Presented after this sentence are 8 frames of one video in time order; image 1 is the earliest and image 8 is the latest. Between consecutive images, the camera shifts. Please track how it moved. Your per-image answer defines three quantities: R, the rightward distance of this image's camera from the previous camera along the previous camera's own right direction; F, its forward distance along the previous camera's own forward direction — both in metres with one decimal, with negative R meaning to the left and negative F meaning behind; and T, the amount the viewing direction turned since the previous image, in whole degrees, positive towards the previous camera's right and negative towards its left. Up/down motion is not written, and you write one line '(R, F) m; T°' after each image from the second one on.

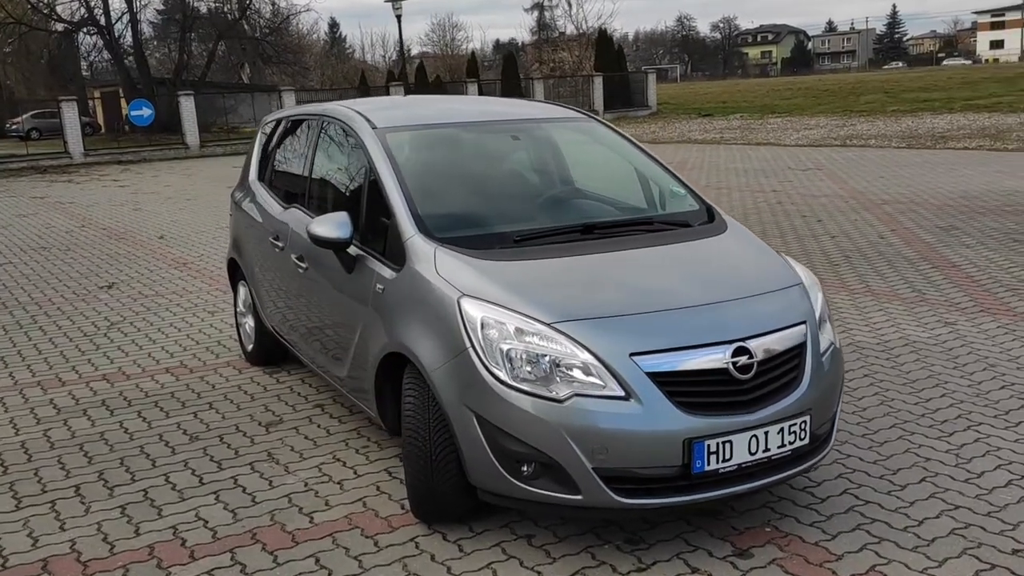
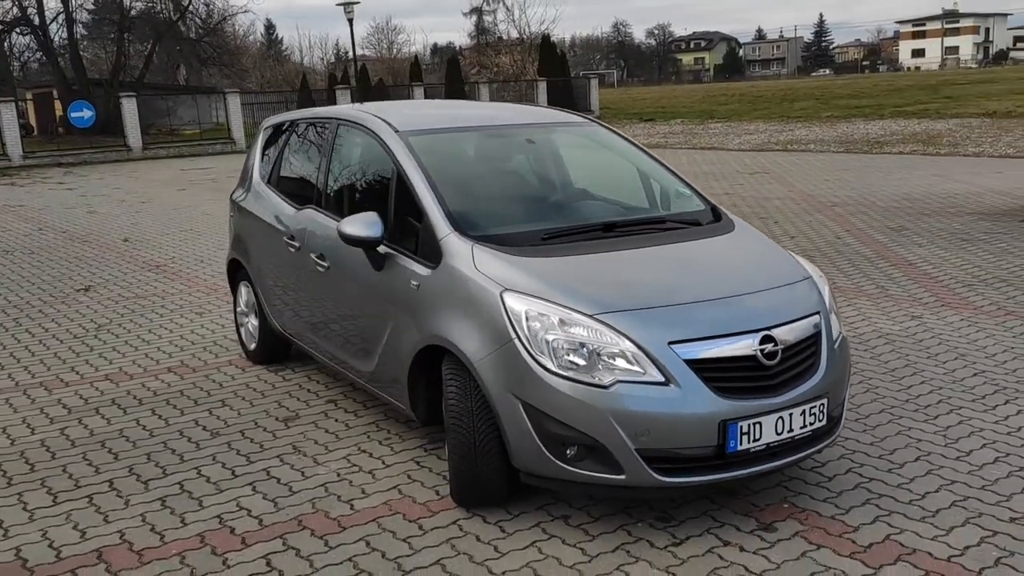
(-0.4, -0.2) m; +4°
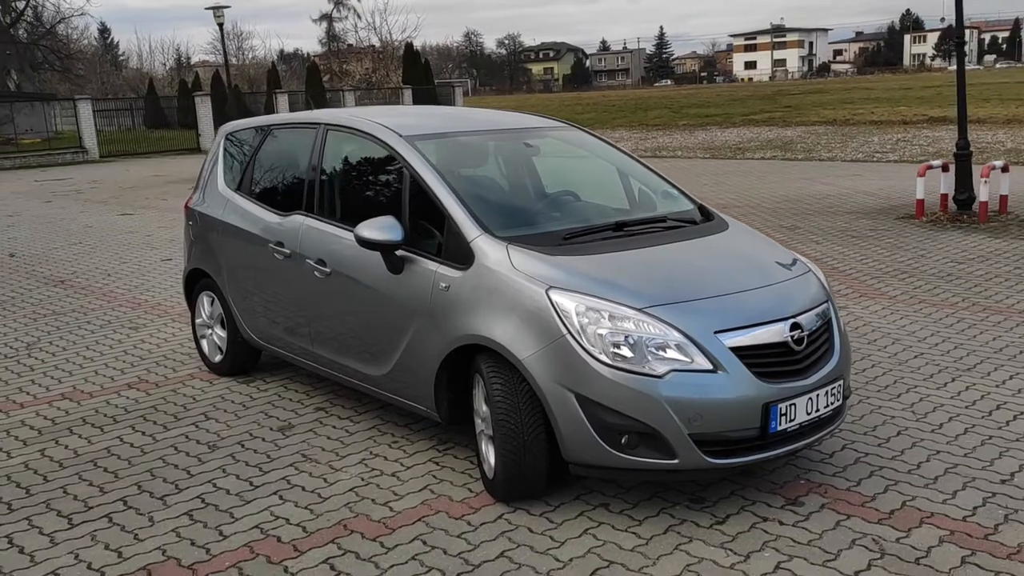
(-0.7, 0.0) m; +9°
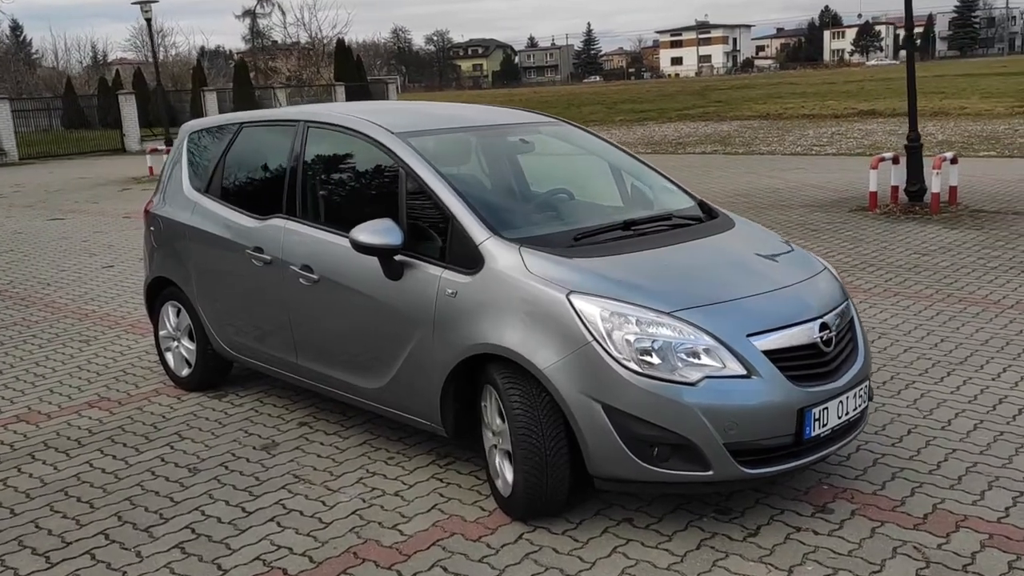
(-0.3, +0.2) m; +4°
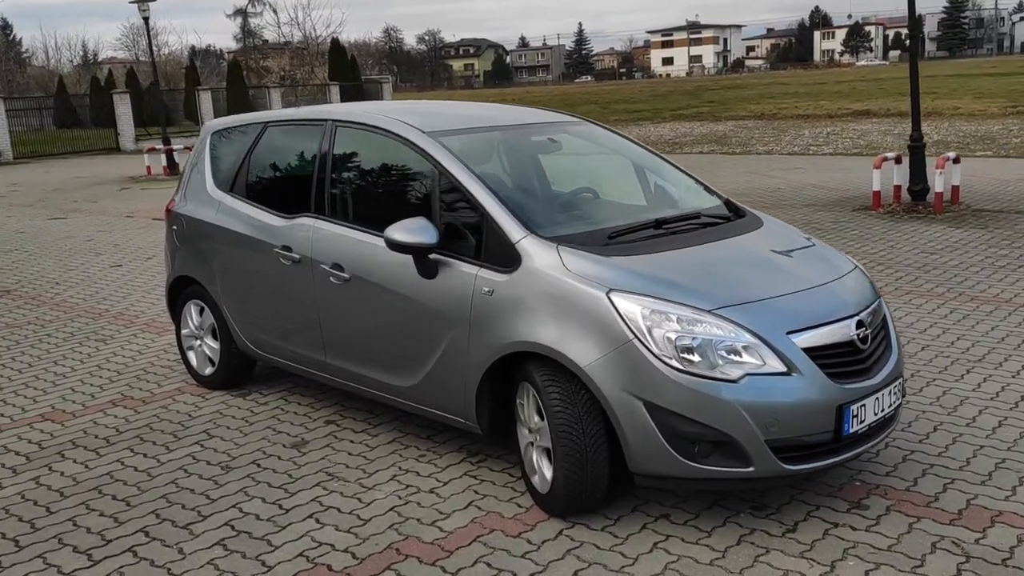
(-0.2, 0.0) m; +1°
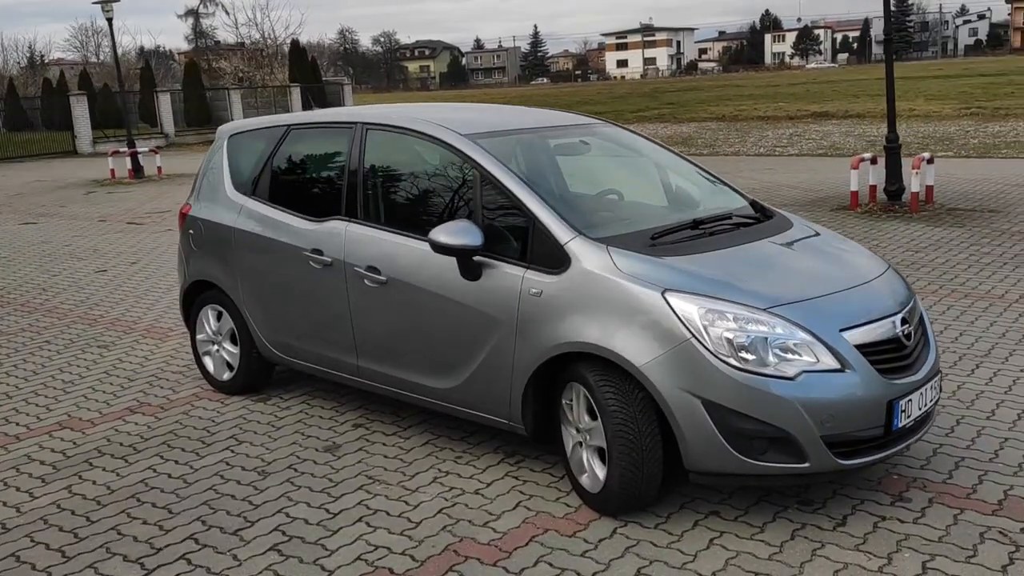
(-0.4, 0.0) m; +3°
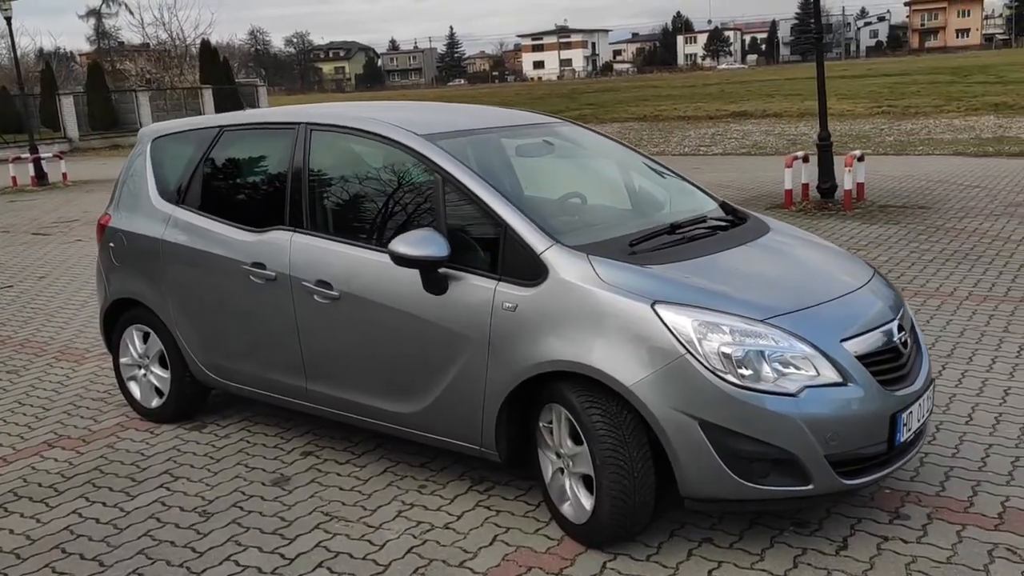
(-0.2, +0.3) m; +5°
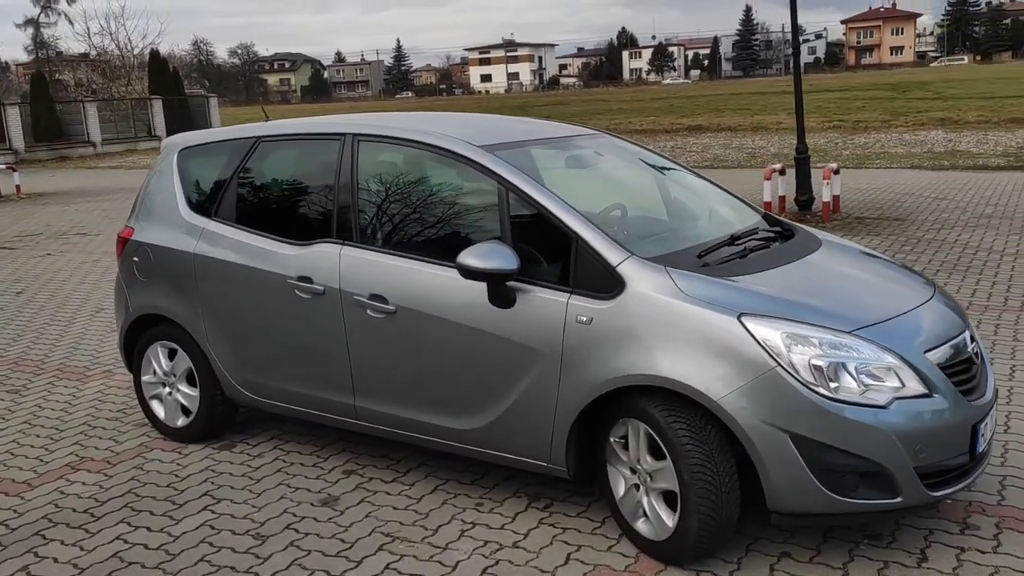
(-0.5, +0.1) m; +3°
